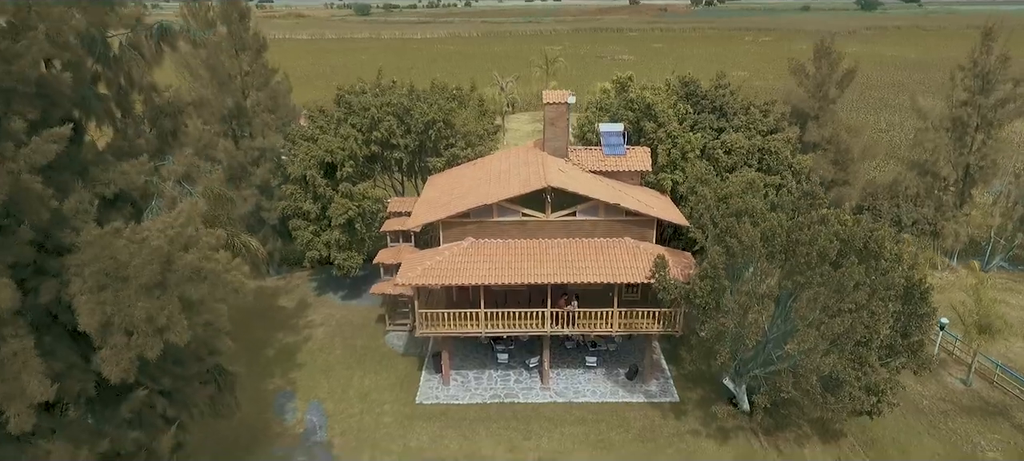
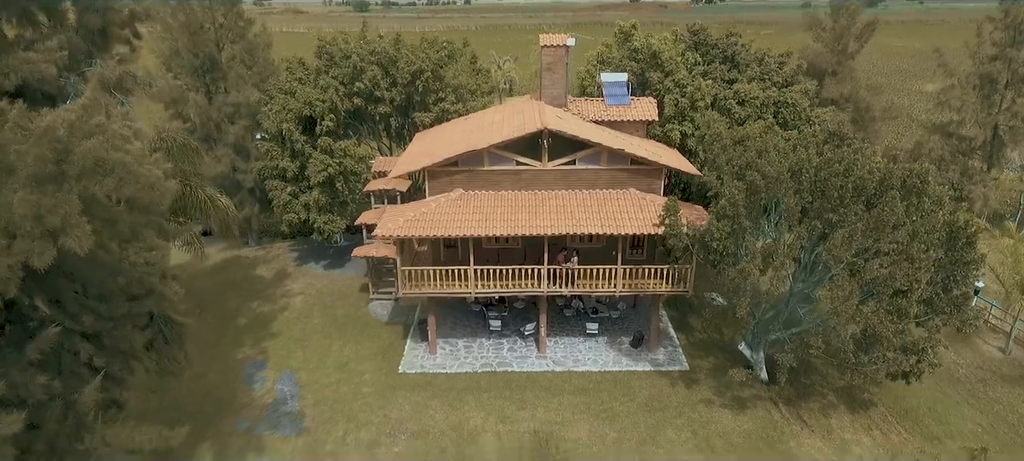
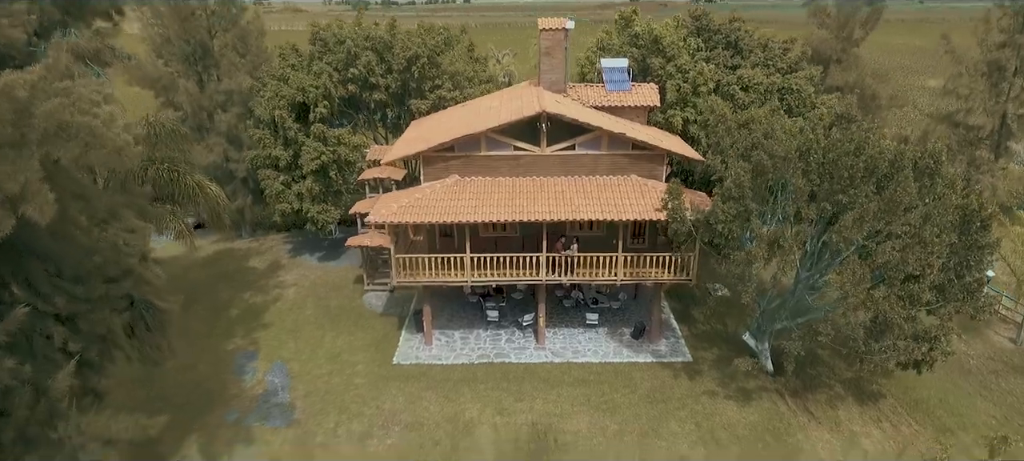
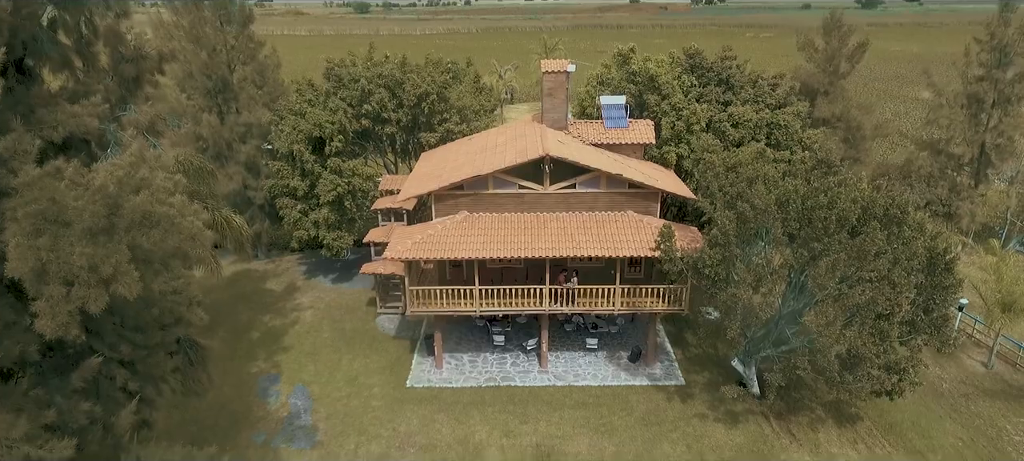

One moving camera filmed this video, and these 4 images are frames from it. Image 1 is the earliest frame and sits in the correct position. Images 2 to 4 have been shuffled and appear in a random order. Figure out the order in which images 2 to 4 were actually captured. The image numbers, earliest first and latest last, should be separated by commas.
4, 2, 3
